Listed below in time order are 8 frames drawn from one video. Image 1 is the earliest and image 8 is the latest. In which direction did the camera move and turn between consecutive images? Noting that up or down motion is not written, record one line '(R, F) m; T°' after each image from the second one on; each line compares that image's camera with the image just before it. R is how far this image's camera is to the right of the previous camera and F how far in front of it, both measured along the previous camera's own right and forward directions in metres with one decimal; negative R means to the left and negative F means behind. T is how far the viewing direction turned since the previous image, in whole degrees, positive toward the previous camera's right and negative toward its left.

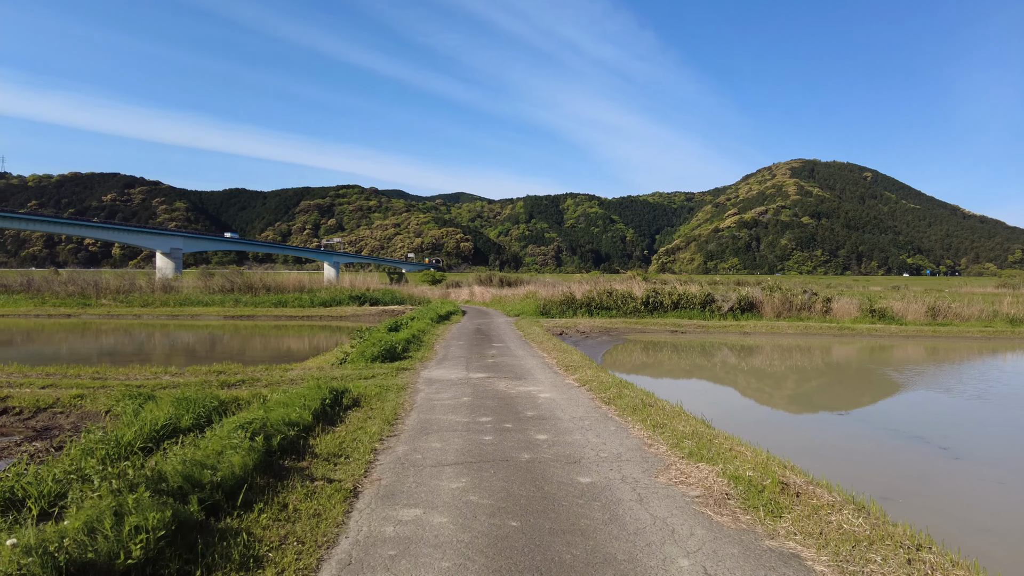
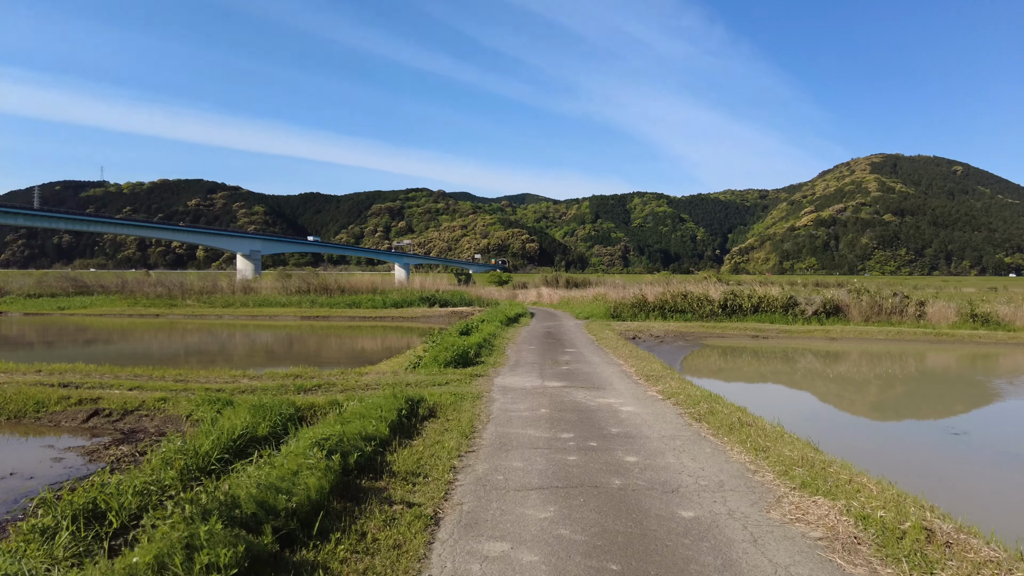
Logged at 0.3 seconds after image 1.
(-0.3, +0.5) m; -6°
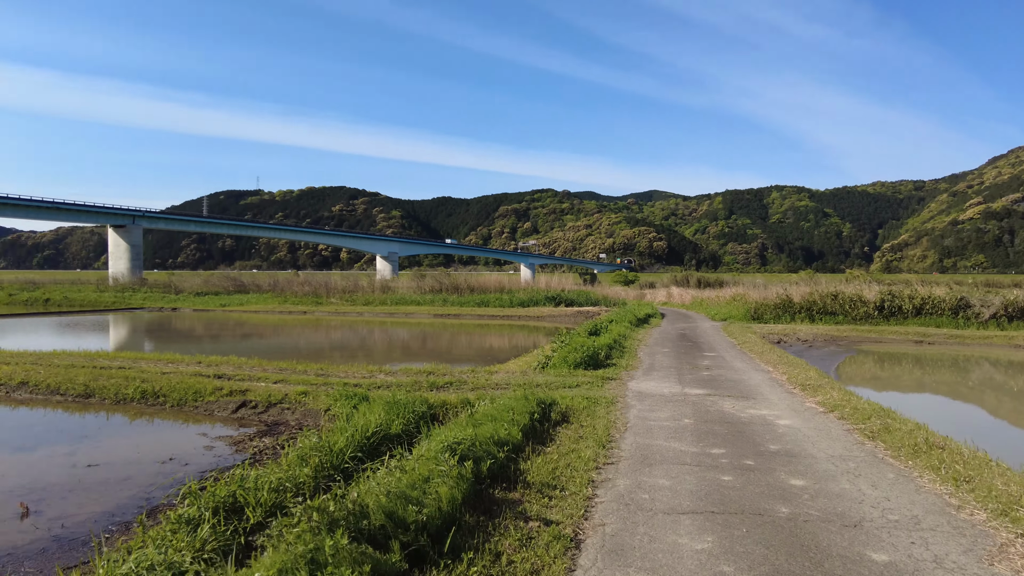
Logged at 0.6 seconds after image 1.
(-0.2, +0.6) m; -12°
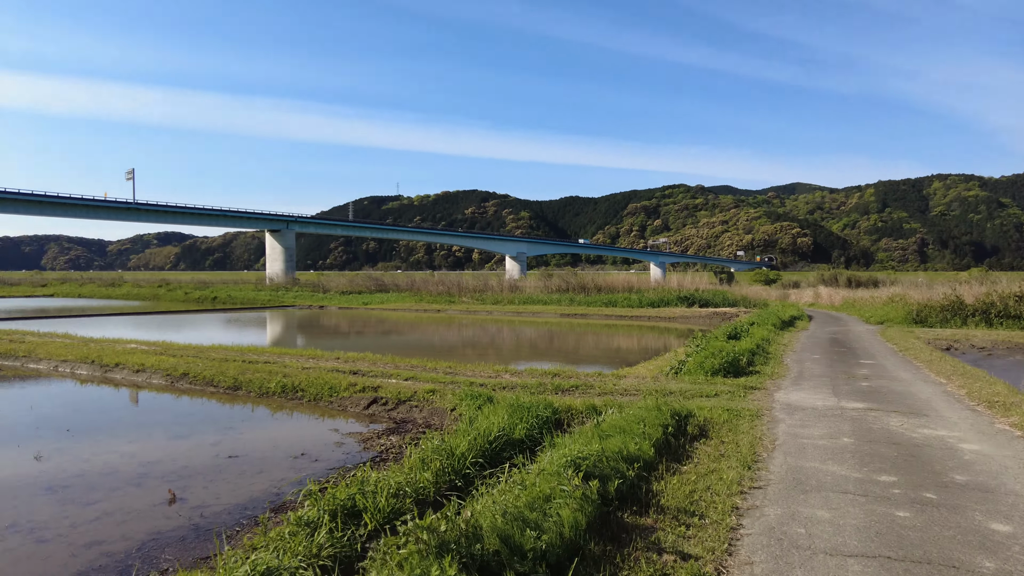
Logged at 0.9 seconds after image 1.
(0.0, +0.5) m; -12°
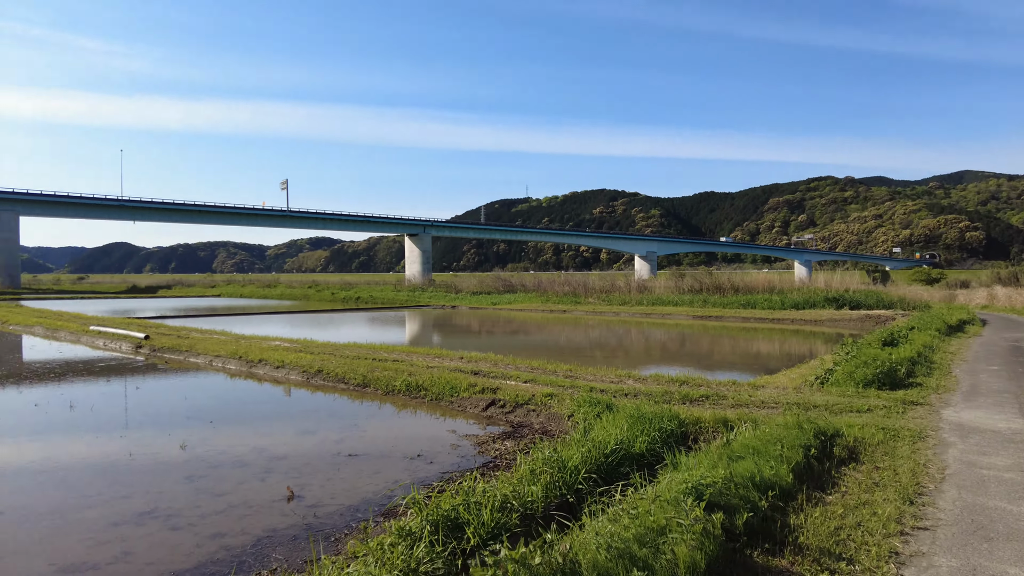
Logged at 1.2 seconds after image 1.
(+0.1, +0.4) m; -12°
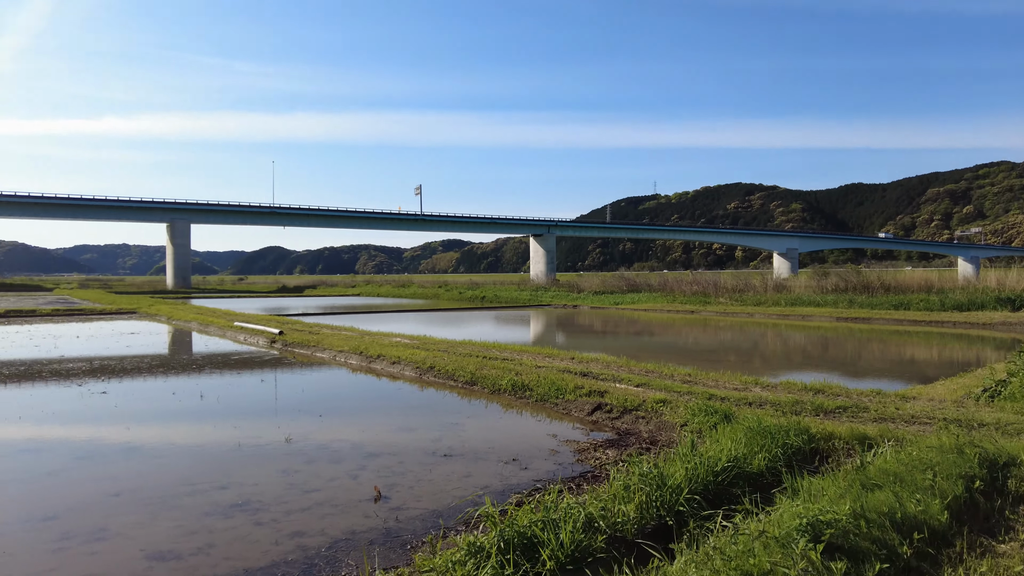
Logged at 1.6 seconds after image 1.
(+0.3, +0.5) m; -12°
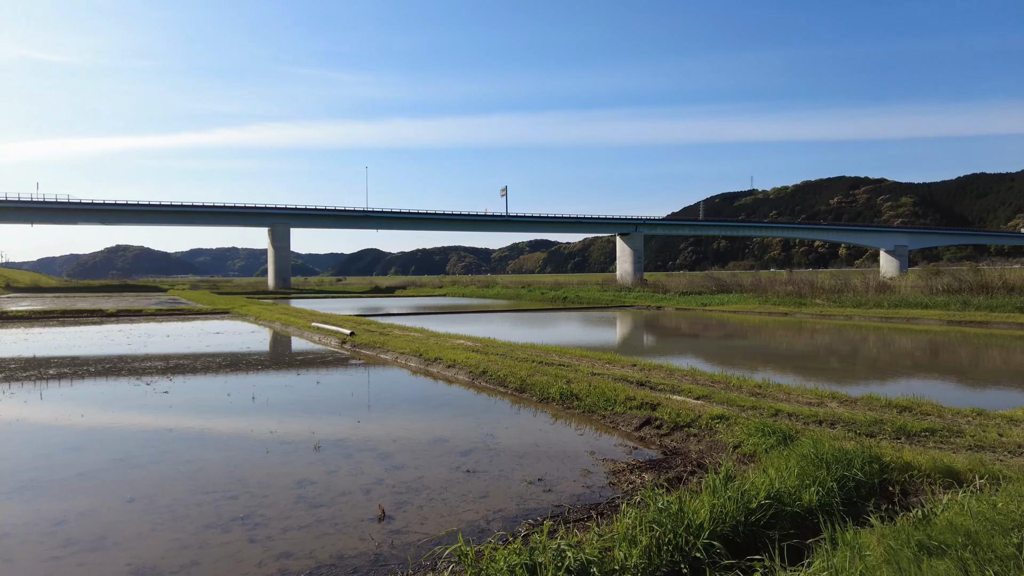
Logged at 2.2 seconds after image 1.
(+0.6, +0.6) m; -8°
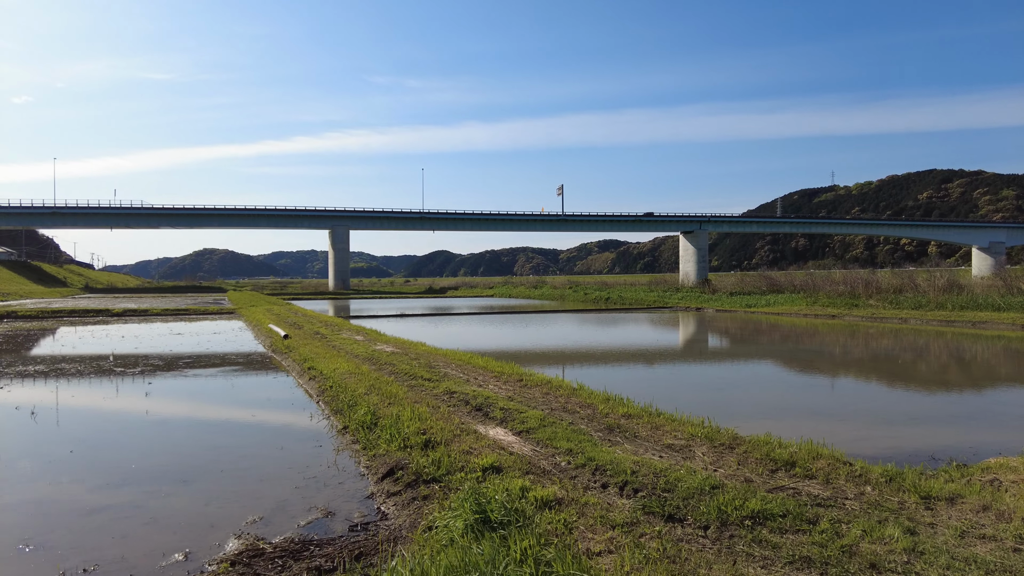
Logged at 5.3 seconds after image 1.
(+3.6, +2.7) m; -6°
